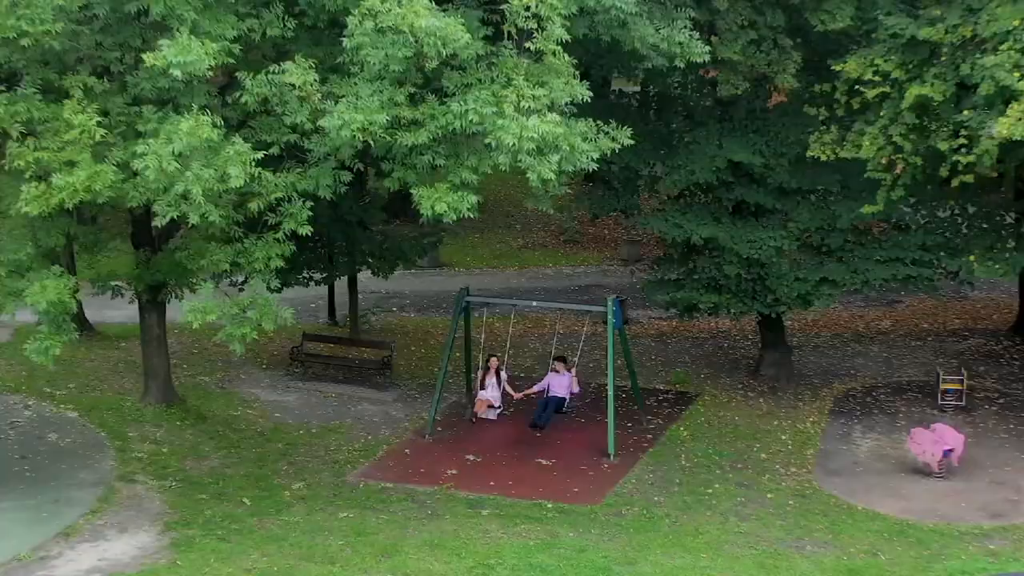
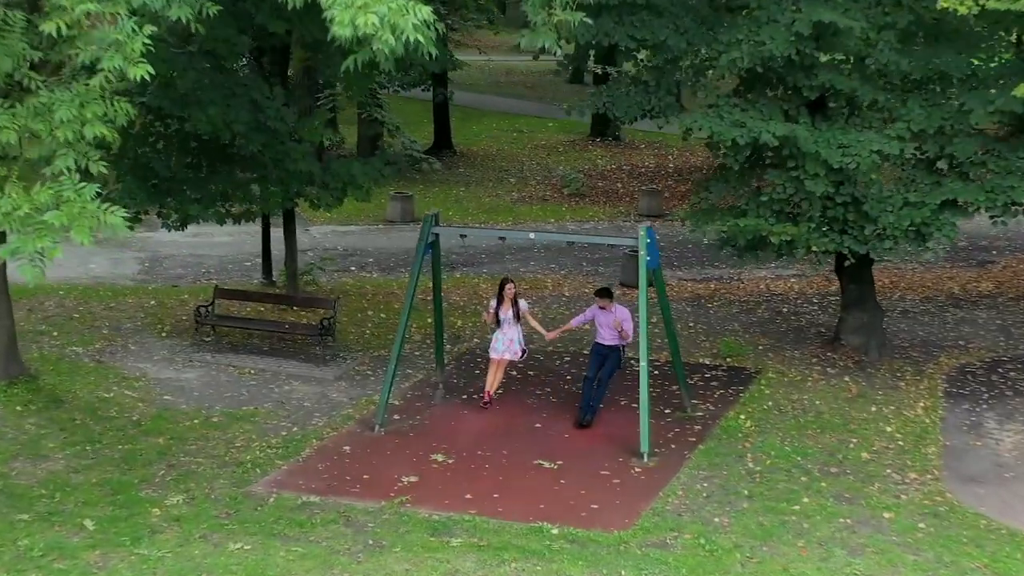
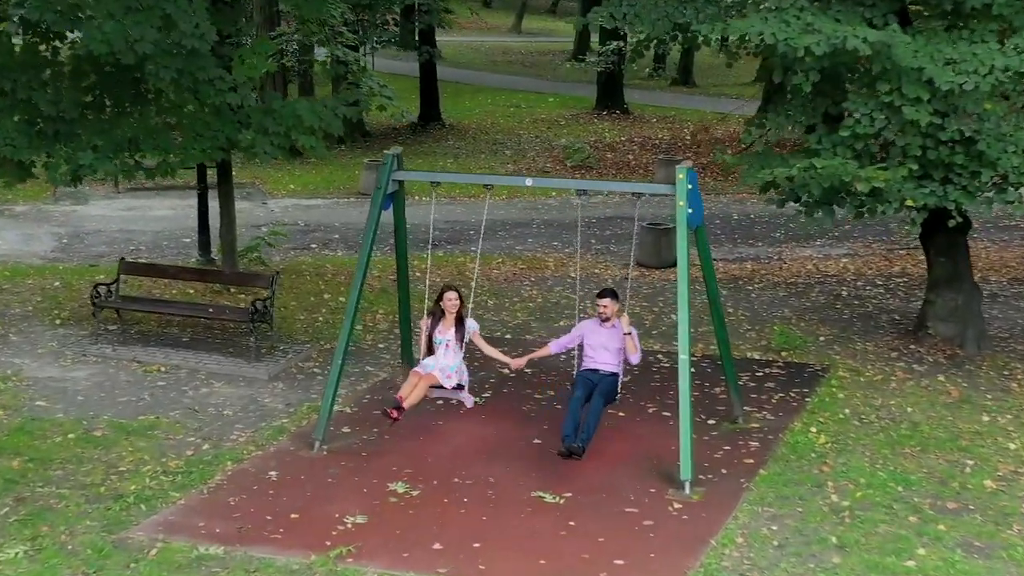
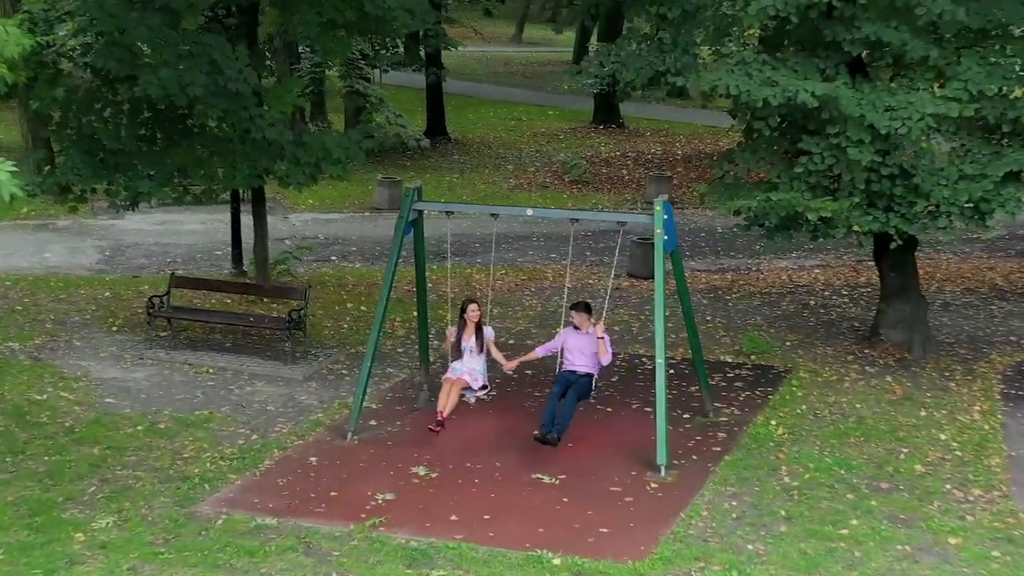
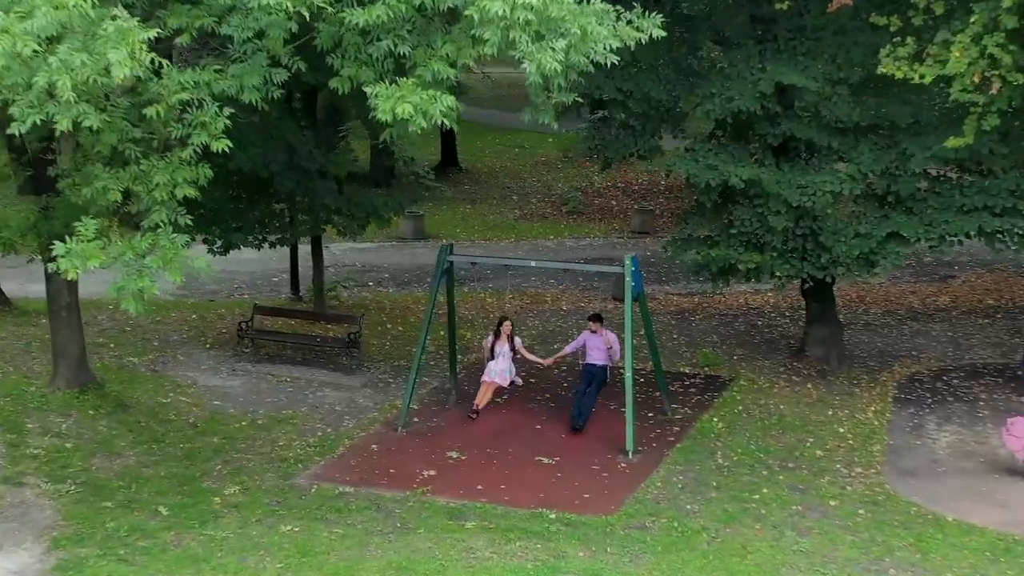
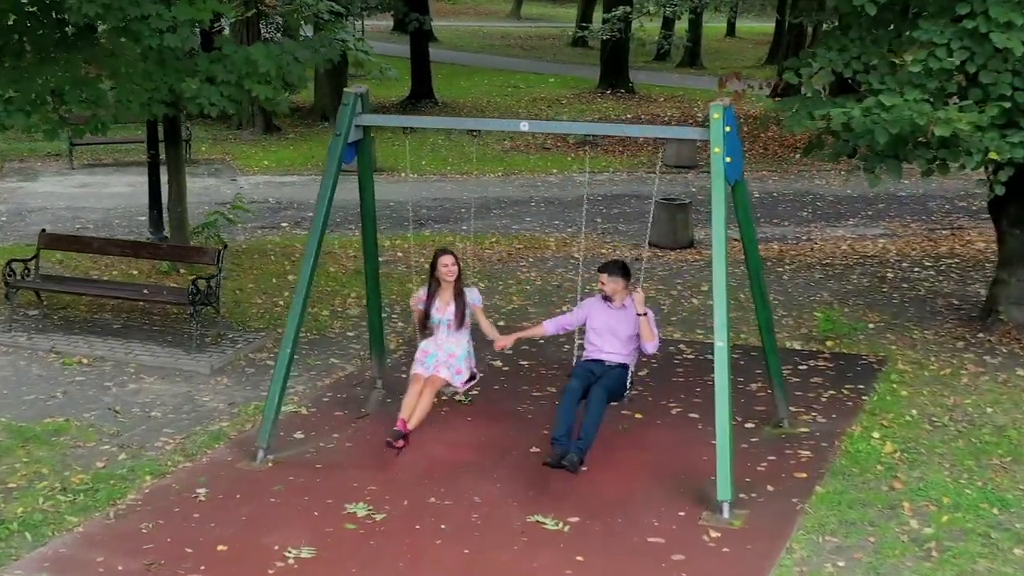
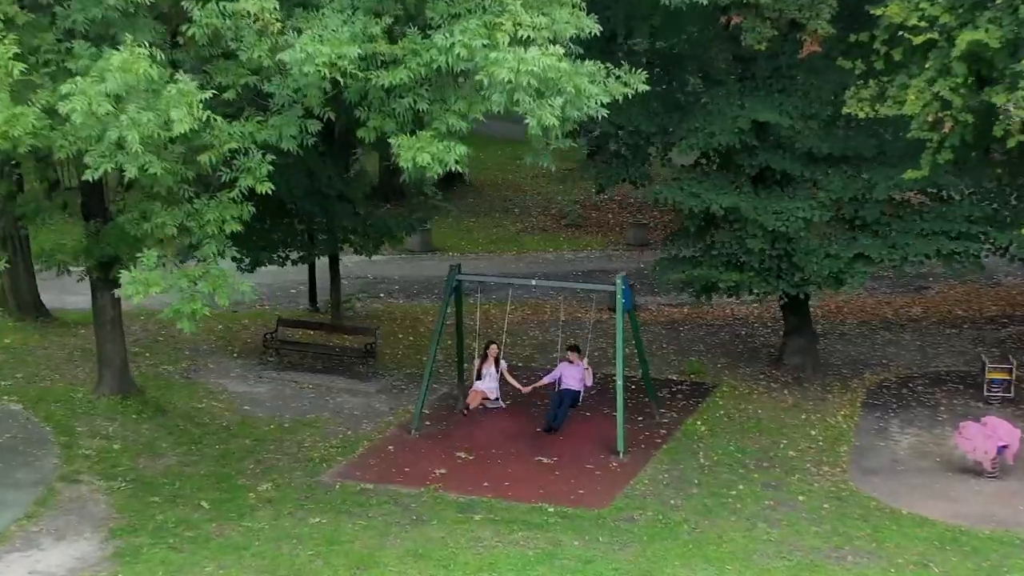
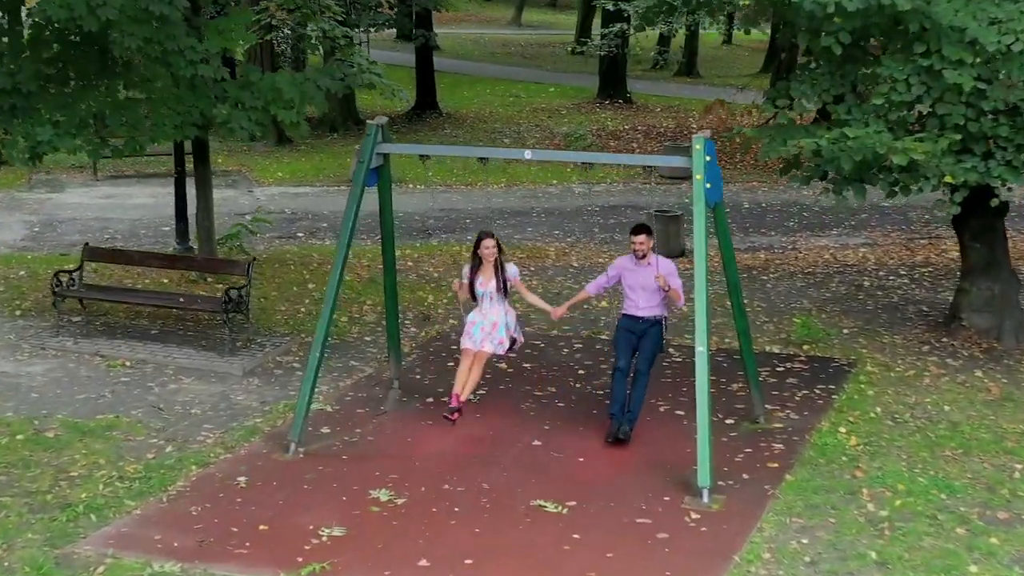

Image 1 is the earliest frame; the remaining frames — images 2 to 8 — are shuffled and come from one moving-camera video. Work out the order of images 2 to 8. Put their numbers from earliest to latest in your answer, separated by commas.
7, 5, 2, 4, 3, 8, 6
